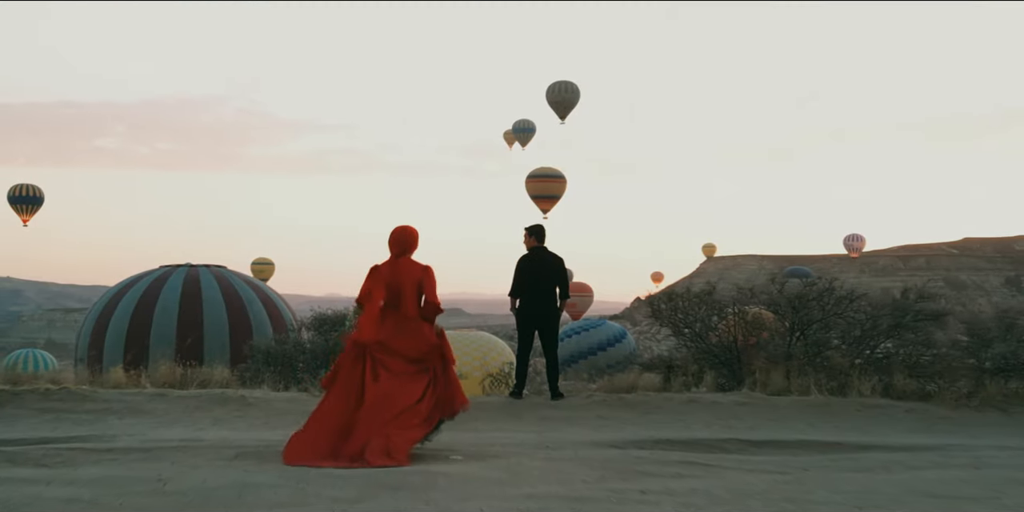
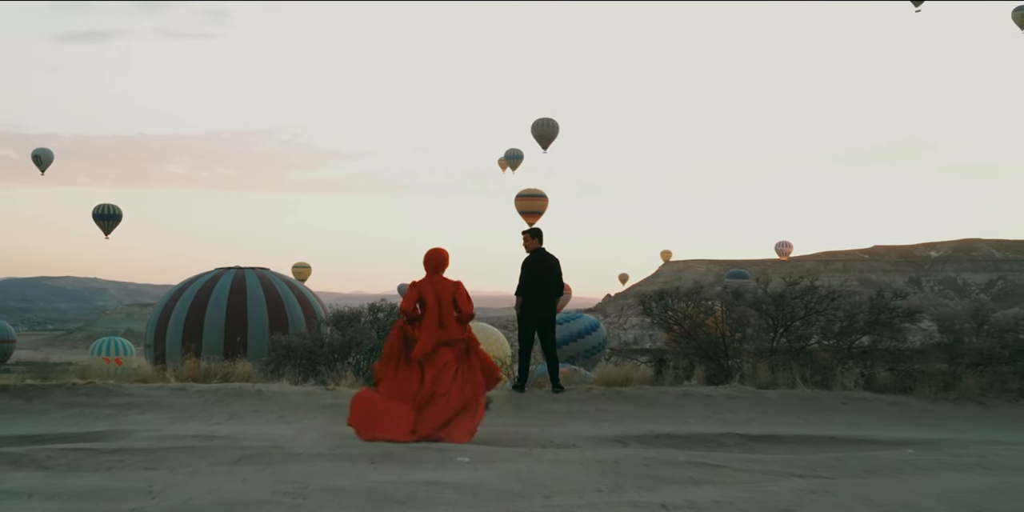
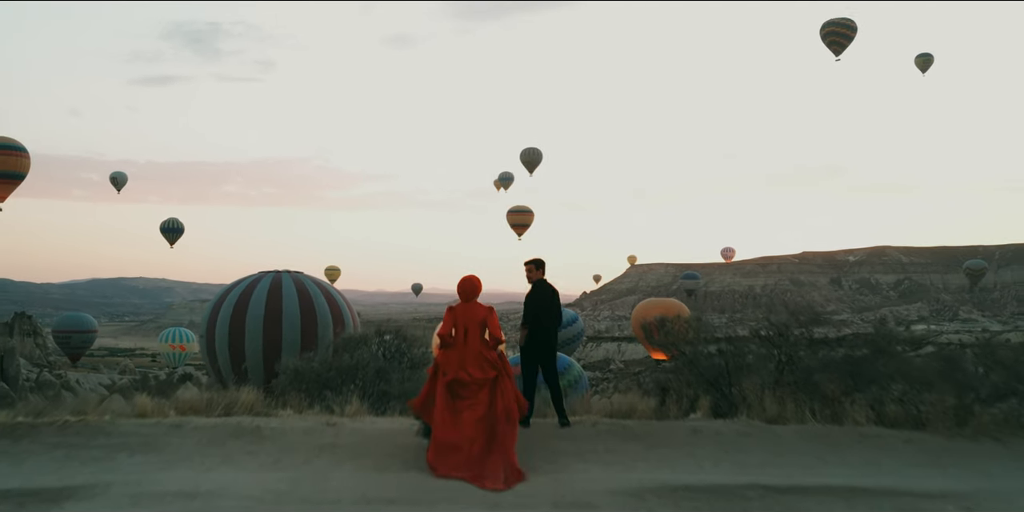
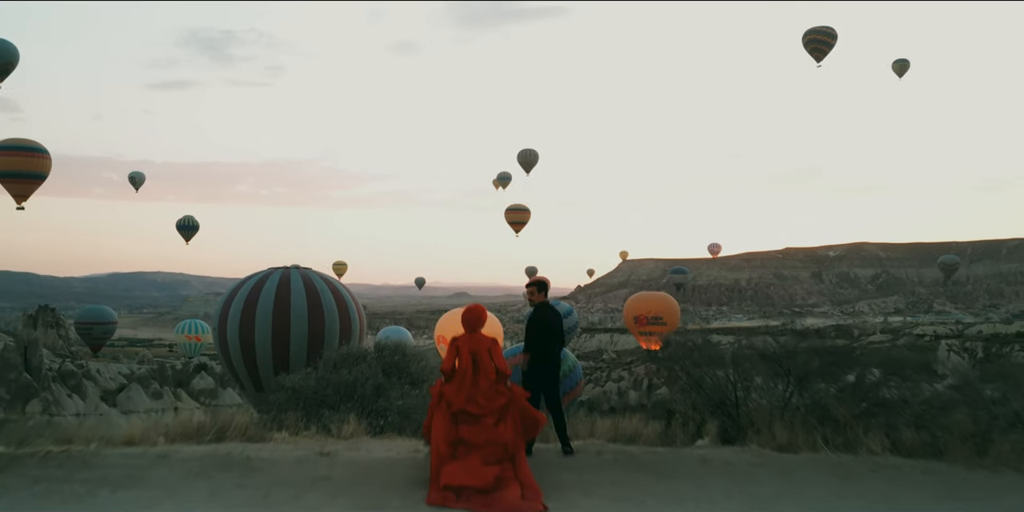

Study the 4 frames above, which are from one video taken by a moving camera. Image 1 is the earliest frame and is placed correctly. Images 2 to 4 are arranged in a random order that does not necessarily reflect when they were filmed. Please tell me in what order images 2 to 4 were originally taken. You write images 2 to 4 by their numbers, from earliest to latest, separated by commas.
2, 3, 4
